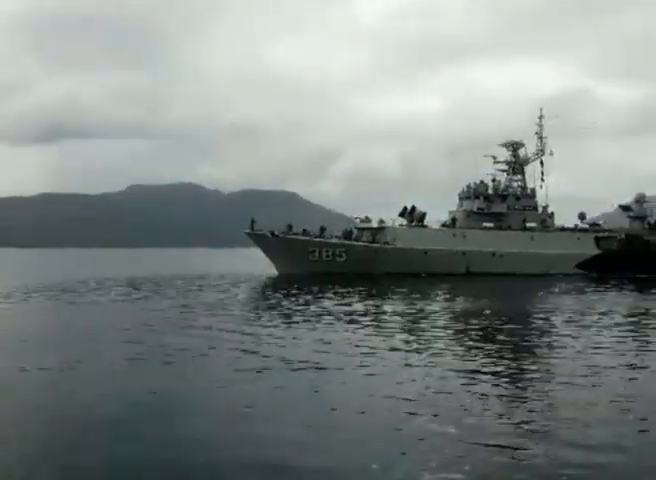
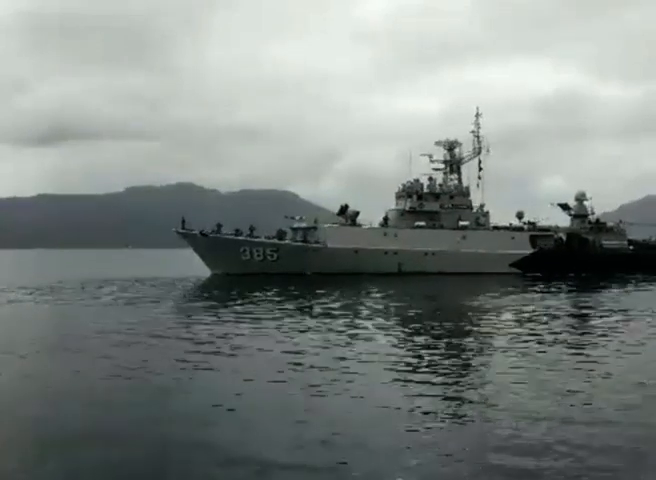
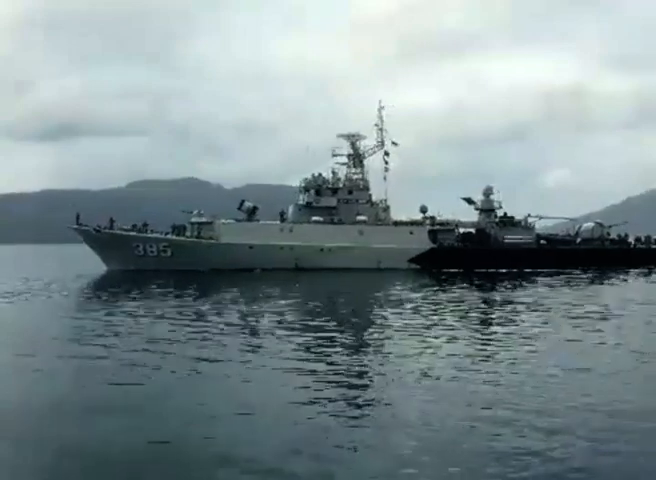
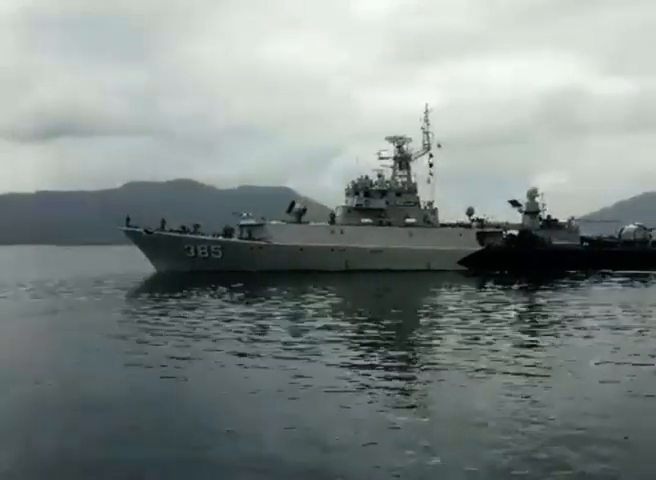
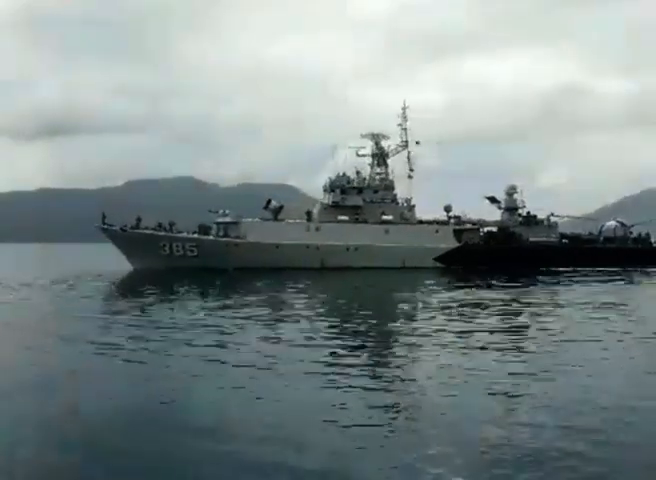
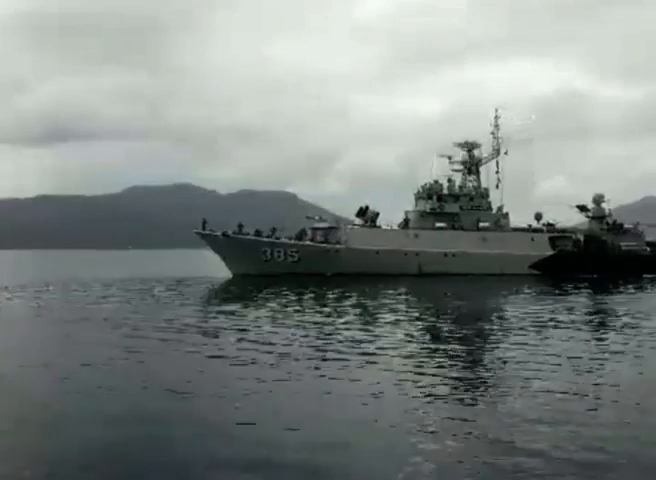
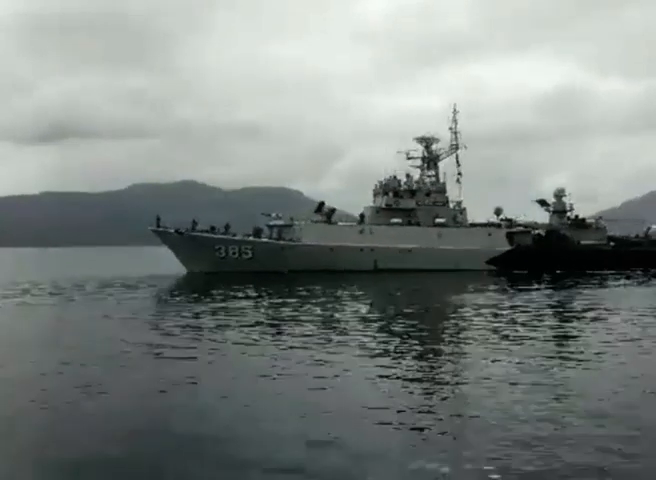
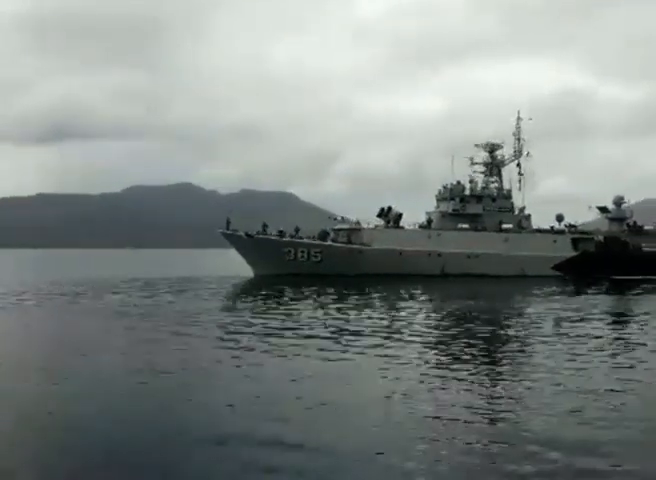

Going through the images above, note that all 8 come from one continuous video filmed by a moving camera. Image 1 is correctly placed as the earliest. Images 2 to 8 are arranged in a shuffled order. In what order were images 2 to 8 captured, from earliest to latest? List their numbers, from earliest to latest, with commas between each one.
8, 6, 2, 7, 4, 5, 3
